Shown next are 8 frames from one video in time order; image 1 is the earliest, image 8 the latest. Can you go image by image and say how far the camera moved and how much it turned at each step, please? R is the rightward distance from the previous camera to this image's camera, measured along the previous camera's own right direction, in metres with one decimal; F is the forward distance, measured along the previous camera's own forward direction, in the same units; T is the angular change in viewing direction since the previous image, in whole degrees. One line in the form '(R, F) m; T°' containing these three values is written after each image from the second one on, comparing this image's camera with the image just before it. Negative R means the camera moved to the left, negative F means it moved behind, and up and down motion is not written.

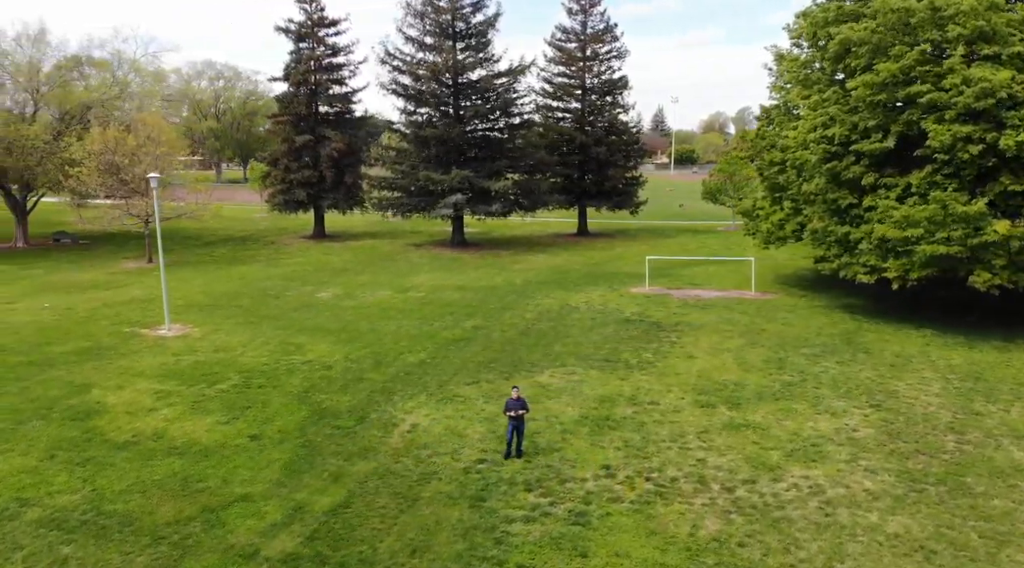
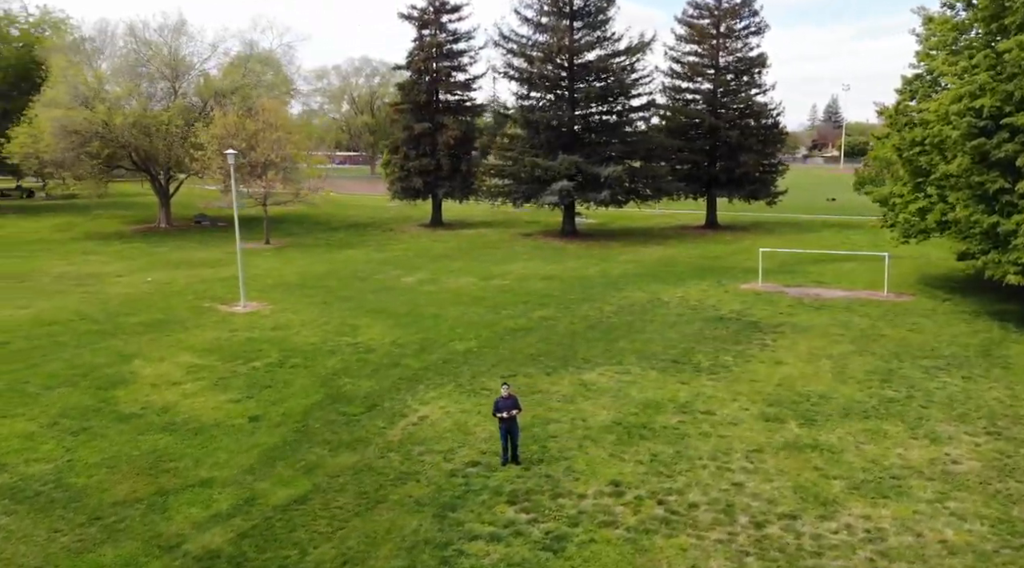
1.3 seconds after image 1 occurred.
(+2.3, +2.0) m; -12°
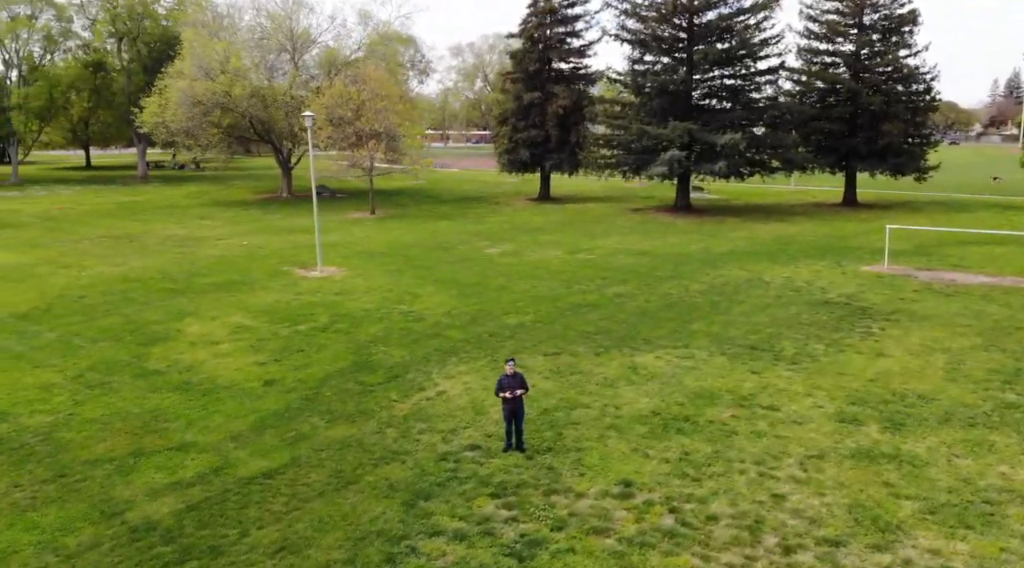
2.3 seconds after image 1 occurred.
(+1.7, +1.7) m; -10°
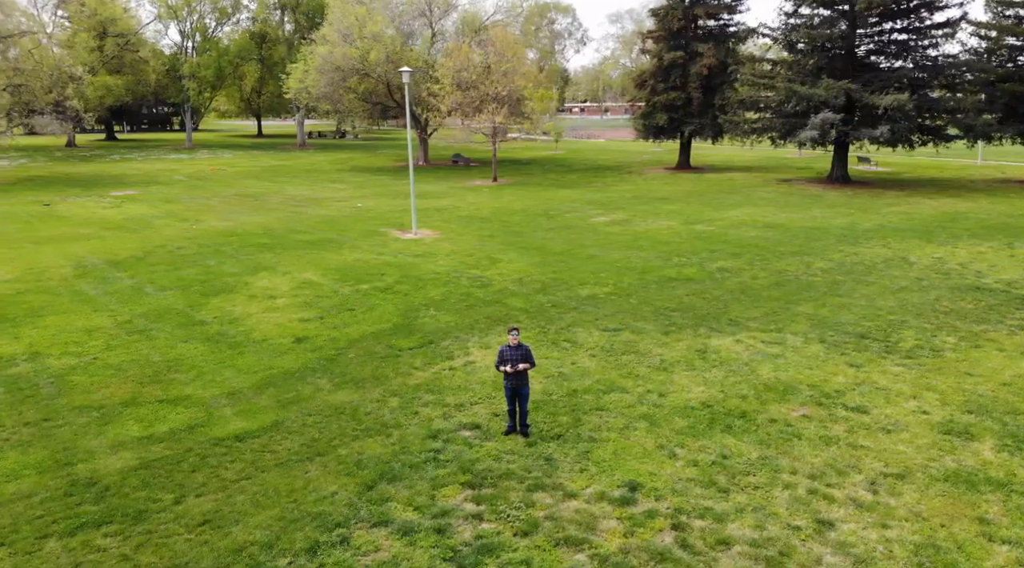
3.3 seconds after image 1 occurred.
(+1.6, +1.7) m; -12°
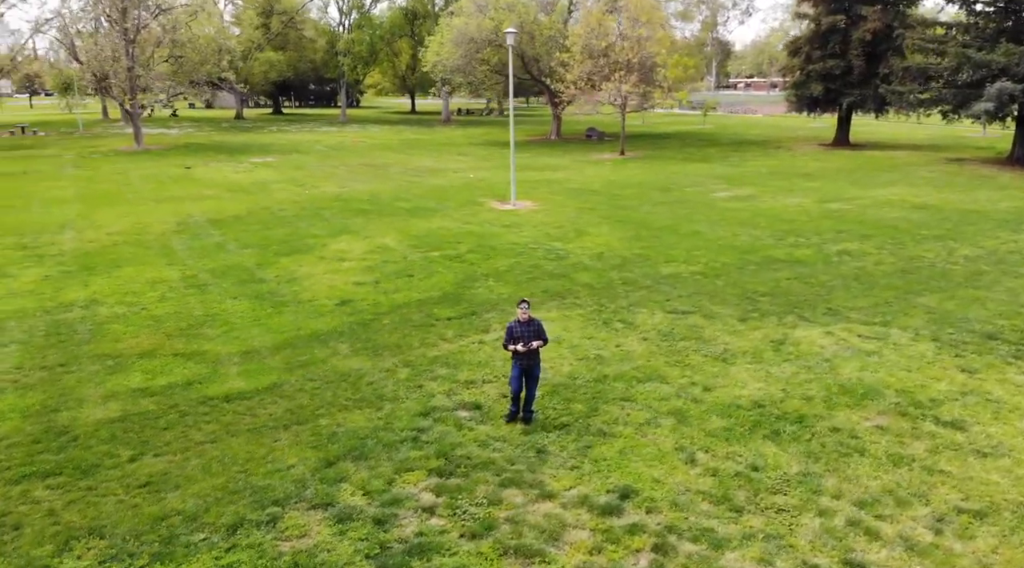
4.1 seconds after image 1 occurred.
(+1.4, +1.2) m; -11°
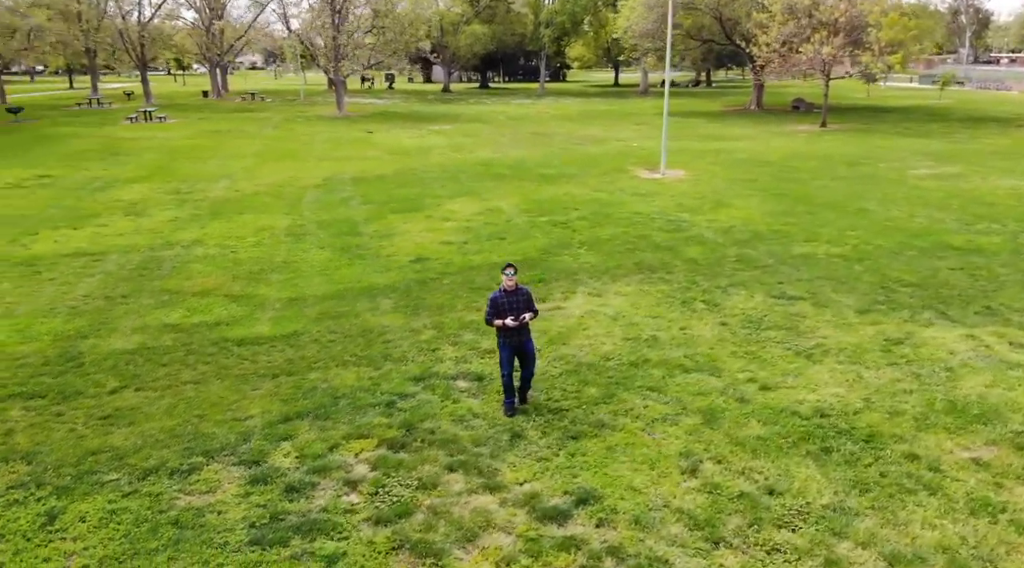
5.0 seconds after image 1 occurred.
(+1.6, +1.3) m; -15°
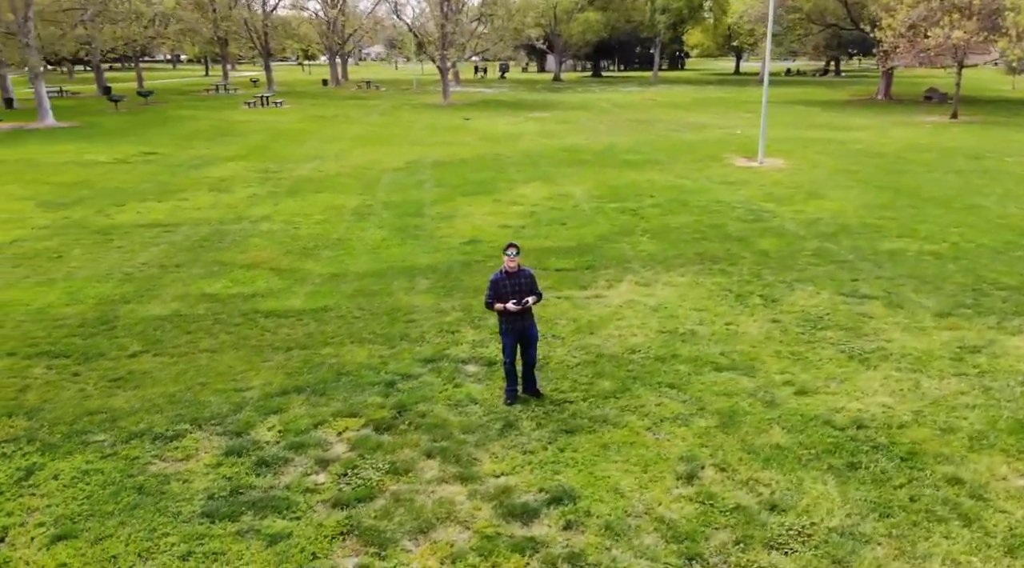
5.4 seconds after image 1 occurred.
(+0.8, +0.4) m; -8°
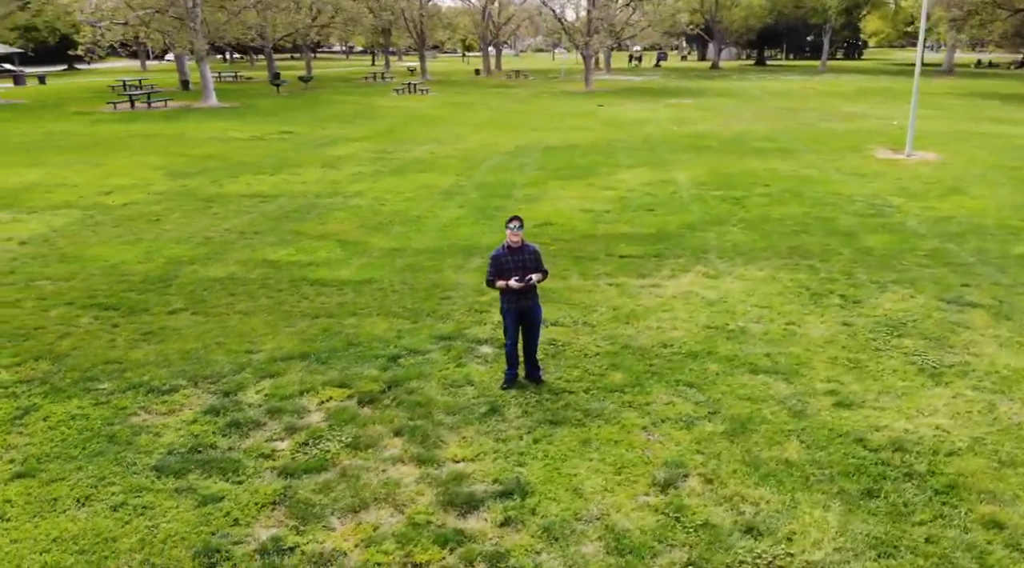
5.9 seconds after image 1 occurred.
(+1.0, +0.5) m; -11°
